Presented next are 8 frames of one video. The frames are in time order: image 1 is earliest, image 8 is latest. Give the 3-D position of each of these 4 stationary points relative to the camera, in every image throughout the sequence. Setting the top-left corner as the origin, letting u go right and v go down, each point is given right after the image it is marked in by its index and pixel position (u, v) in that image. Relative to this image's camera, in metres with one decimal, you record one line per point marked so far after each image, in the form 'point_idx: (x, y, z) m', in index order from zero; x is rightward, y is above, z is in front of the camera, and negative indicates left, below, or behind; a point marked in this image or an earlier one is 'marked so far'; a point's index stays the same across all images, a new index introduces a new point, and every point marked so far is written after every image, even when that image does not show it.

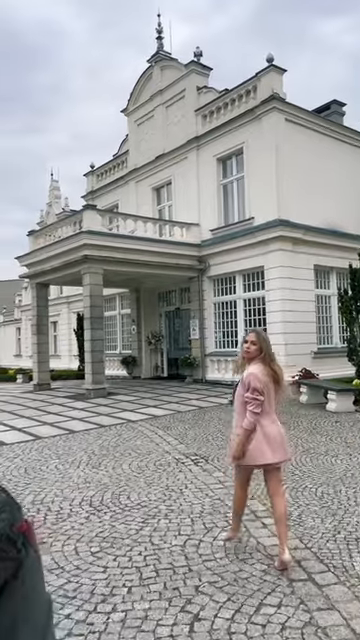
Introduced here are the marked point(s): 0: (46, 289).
0: (-4.4, +1.0, +16.5) m
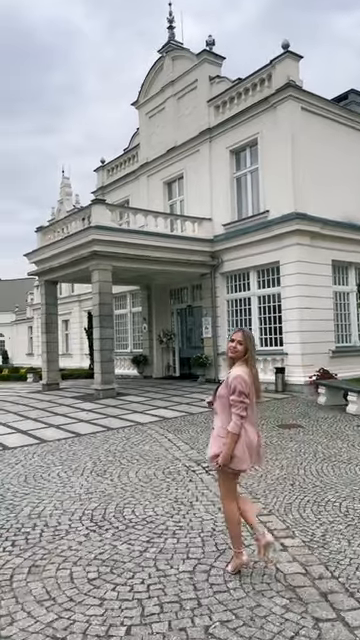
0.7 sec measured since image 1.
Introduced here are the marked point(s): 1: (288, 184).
0: (-4.0, +1.1, +16.1) m
1: (+2.7, +3.5, +12.8) m
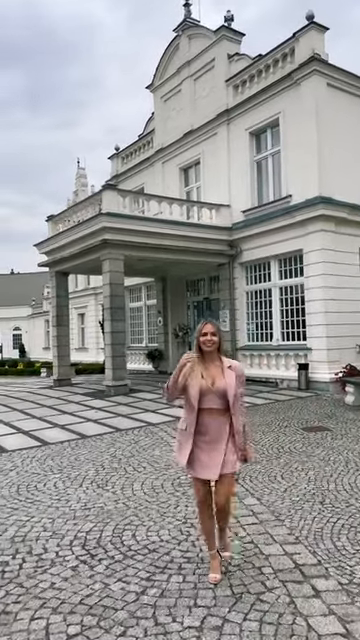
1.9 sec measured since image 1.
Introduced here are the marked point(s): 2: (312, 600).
0: (-3.5, +1.3, +15.5) m
1: (+3.1, +3.6, +11.9) m
2: (+0.8, -1.7, +3.0) m
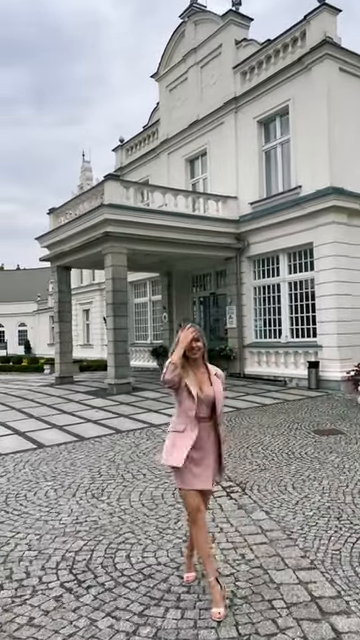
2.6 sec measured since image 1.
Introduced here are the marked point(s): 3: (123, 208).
0: (-3.4, +1.4, +15.1) m
1: (+3.2, +3.7, +11.4) m
2: (+0.8, -1.6, +2.6) m
3: (-1.3, +2.6, +11.5) m
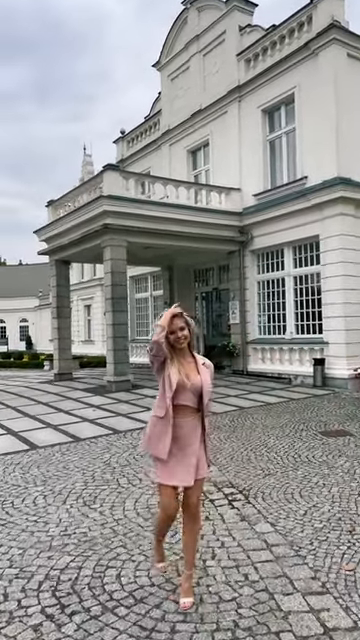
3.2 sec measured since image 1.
0: (-3.3, +1.5, +14.7) m
1: (+3.3, +3.8, +11.0) m
2: (+0.8, -1.6, +2.2) m
3: (-1.3, +2.7, +11.1) m
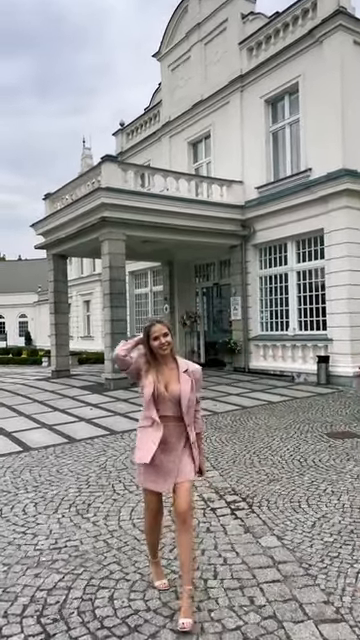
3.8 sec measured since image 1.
0: (-3.3, +1.7, +14.4) m
1: (+3.3, +3.9, +10.6) m
2: (+0.7, -1.6, +1.9) m
3: (-1.3, +2.8, +10.8) m
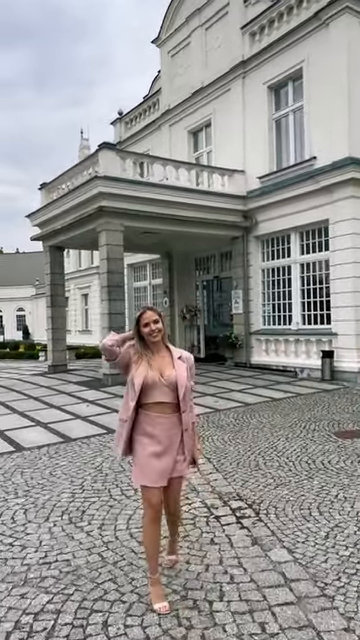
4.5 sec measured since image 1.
0: (-3.3, +1.8, +14.0) m
1: (+3.3, +4.0, +10.2) m
2: (+0.8, -1.6, +1.6) m
3: (-1.3, +2.9, +10.4) m
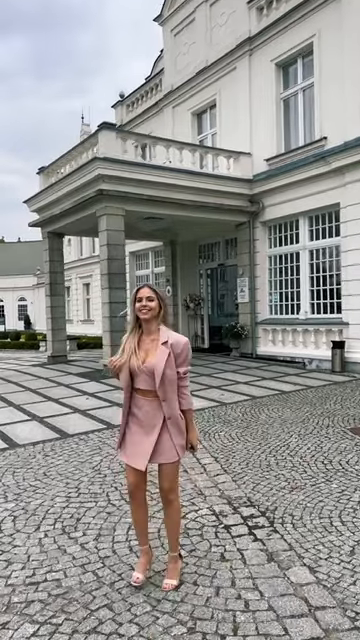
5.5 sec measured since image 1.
0: (-3.2, +2.1, +13.5) m
1: (+3.4, +4.2, +9.7) m
2: (+0.8, -1.5, +1.2) m
3: (-1.2, +3.1, +9.9) m
